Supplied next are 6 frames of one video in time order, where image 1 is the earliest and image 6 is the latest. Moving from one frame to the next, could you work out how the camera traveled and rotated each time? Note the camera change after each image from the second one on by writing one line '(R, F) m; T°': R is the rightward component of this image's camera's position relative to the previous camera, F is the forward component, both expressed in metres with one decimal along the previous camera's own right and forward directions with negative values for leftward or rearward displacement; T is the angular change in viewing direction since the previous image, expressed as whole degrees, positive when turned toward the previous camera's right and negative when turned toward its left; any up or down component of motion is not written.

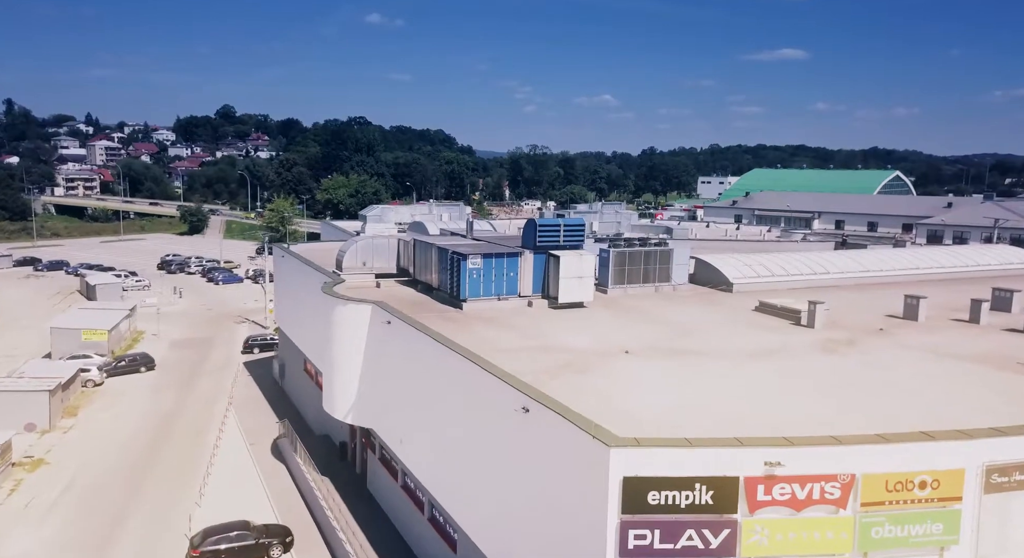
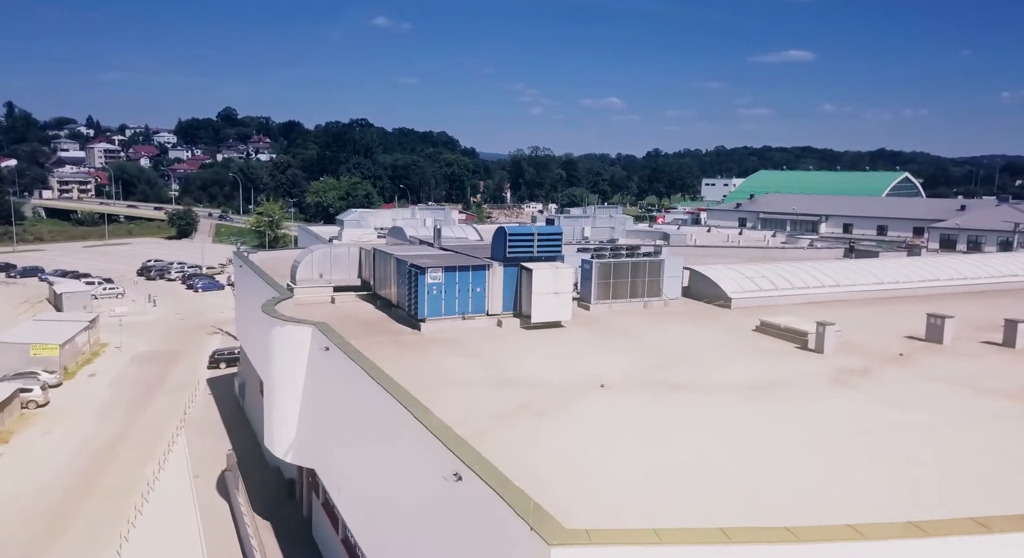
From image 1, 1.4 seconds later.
(+0.7, +1.7) m; 0°
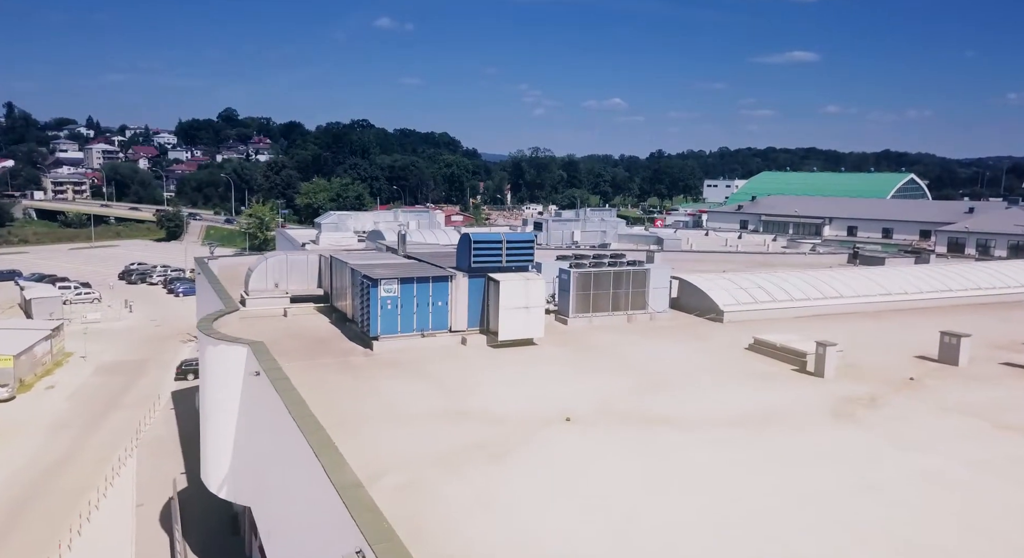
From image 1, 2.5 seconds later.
(+0.6, +1.3) m; 0°
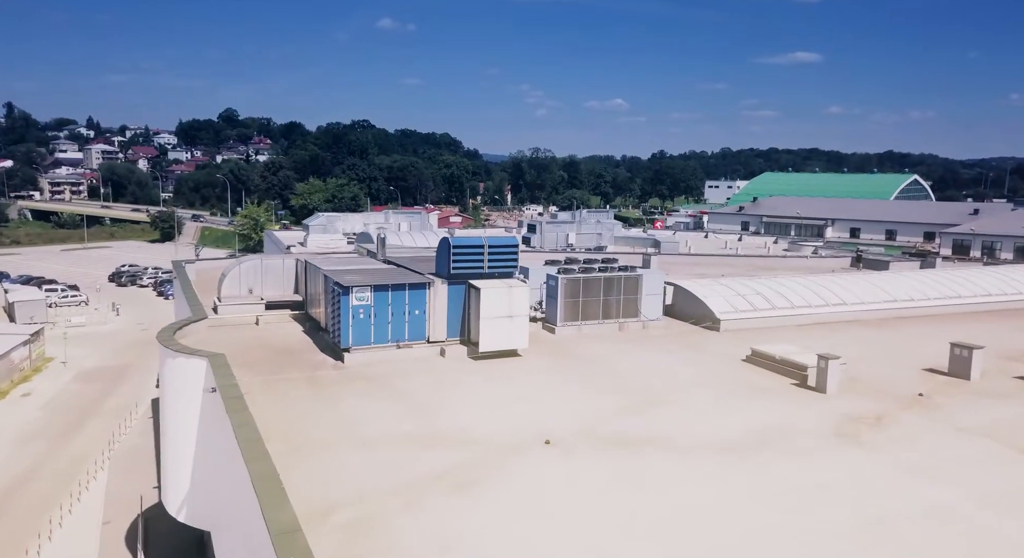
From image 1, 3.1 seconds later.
(+0.3, +0.7) m; 0°
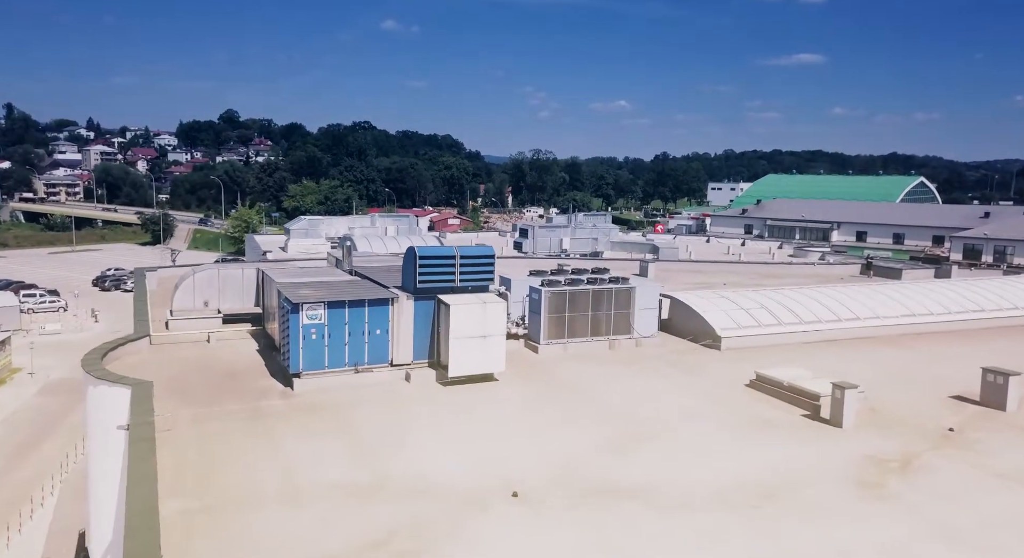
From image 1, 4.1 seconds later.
(+0.4, +1.2) m; 0°
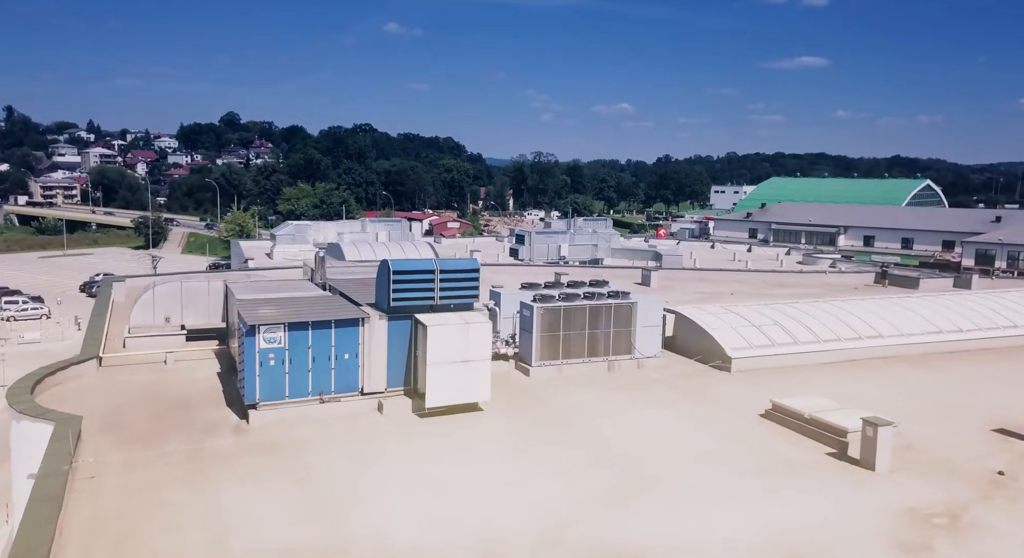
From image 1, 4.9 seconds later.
(+0.2, +1.1) m; 0°
